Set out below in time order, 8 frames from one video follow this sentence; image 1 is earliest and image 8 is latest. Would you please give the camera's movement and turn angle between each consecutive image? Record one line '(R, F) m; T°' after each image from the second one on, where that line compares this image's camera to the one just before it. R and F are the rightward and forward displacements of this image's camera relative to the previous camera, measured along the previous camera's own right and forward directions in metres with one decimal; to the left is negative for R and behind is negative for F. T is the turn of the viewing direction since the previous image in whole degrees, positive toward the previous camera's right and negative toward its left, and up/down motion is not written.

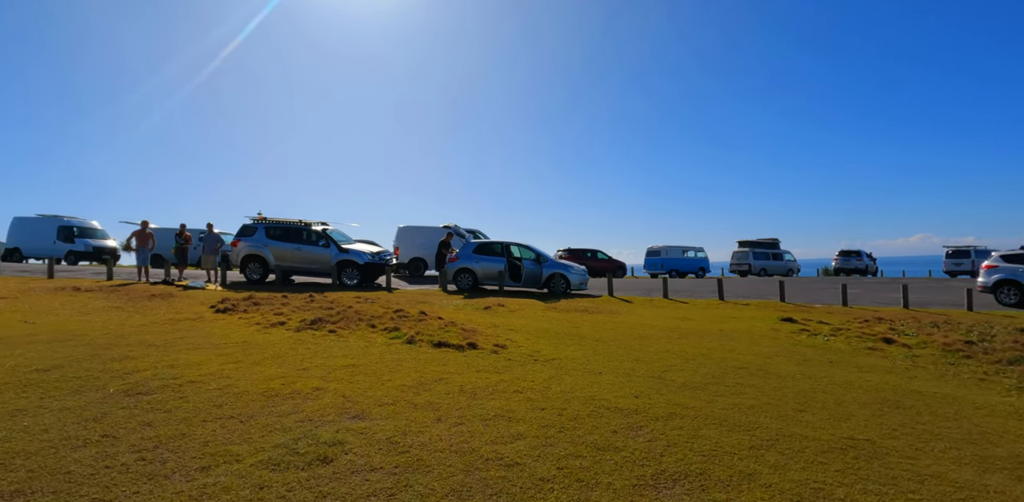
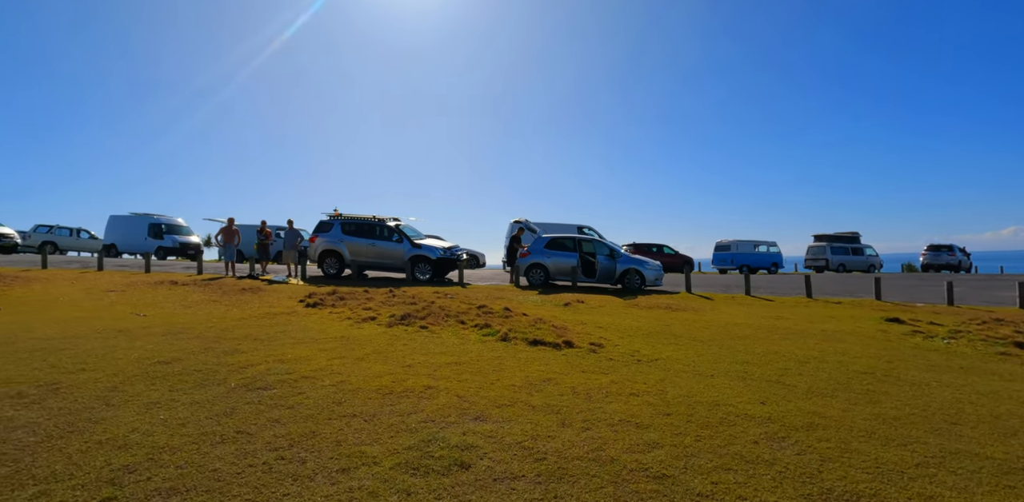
(-0.8, +0.4) m; -5°
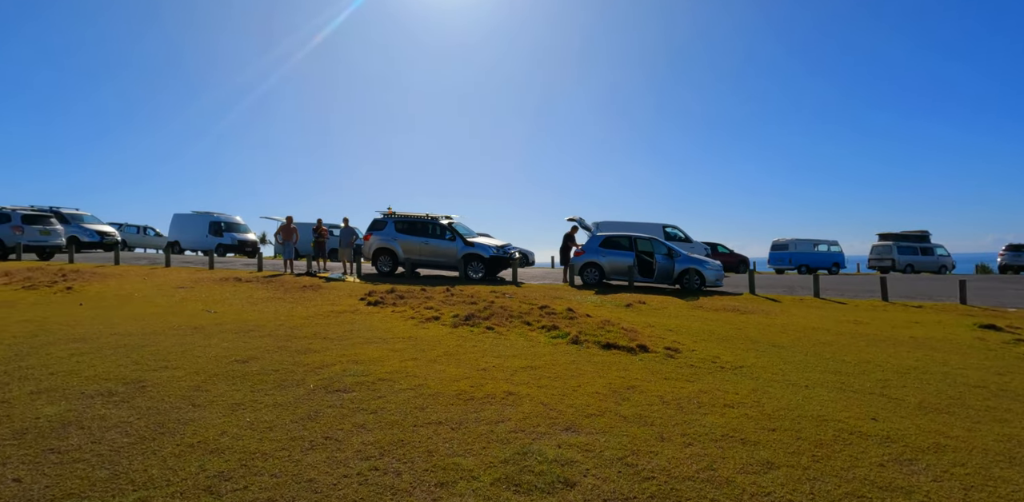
(-0.5, +0.3) m; -4°
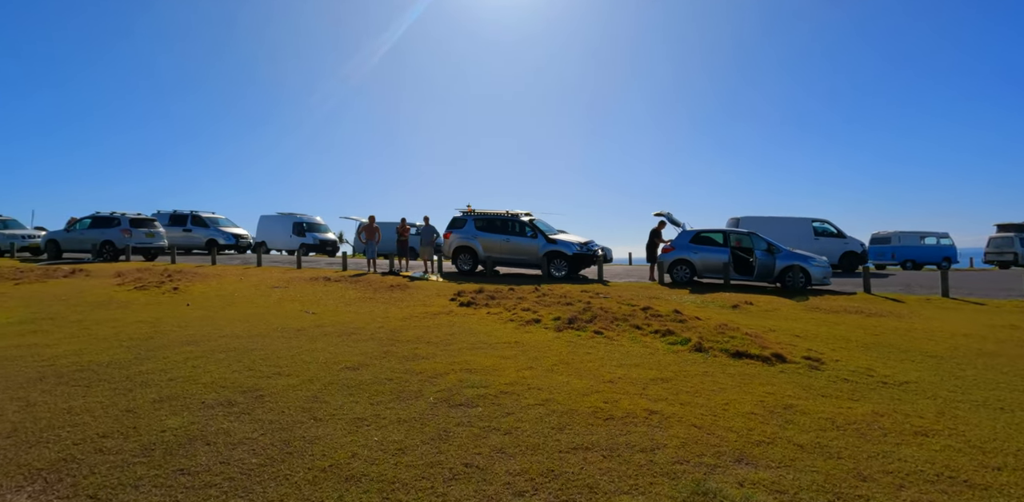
(-0.8, +0.6) m; -7°
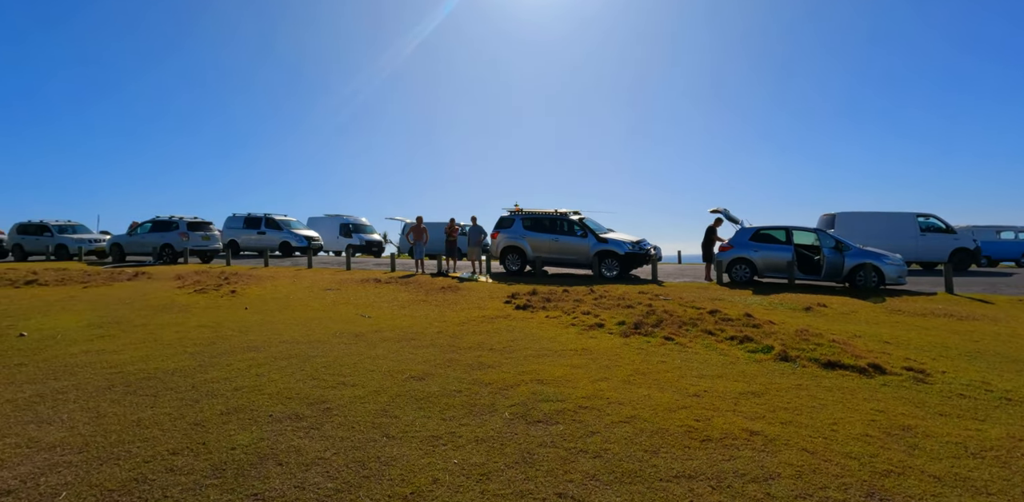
(-0.4, +0.4) m; -4°
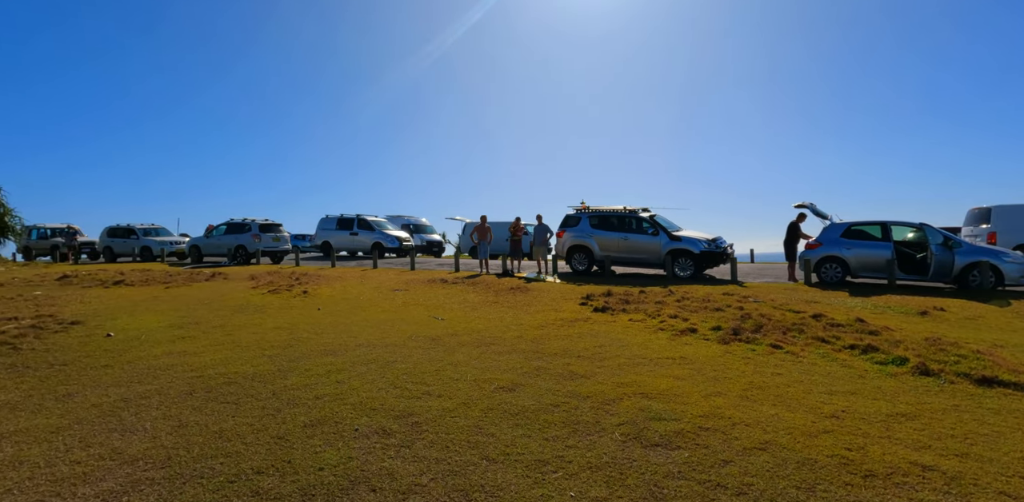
(-0.4, +0.5) m; -6°
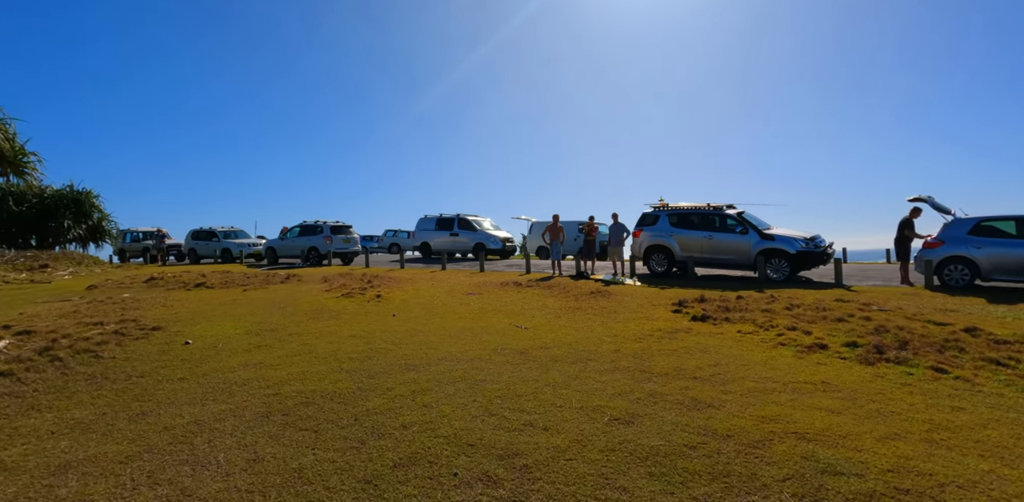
(-0.4, +0.7) m; -7°
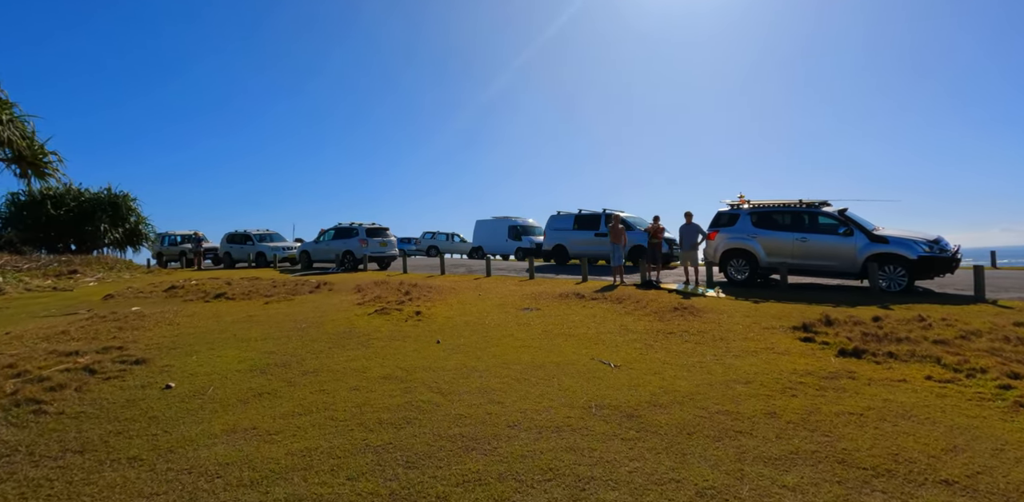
(-0.5, +1.7) m; -4°
